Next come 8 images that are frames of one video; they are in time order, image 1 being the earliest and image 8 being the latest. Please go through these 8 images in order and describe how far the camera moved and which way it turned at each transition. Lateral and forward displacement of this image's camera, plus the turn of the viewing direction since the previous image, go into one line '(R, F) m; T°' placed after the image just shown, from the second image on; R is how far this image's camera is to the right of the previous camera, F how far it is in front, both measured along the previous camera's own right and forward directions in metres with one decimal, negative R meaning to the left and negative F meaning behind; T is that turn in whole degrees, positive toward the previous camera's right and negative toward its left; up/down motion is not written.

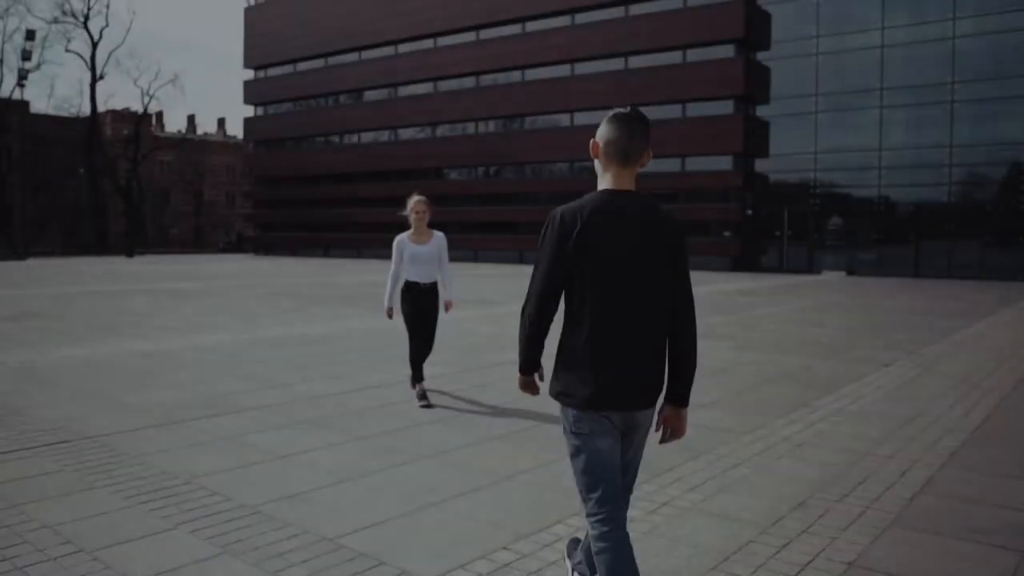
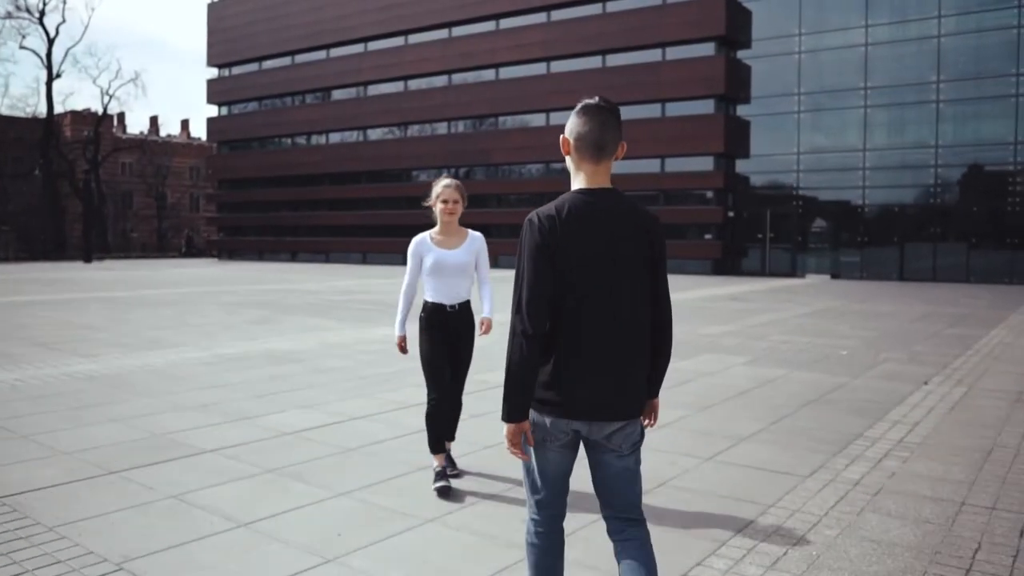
(-0.3, +1.2) m; +2°
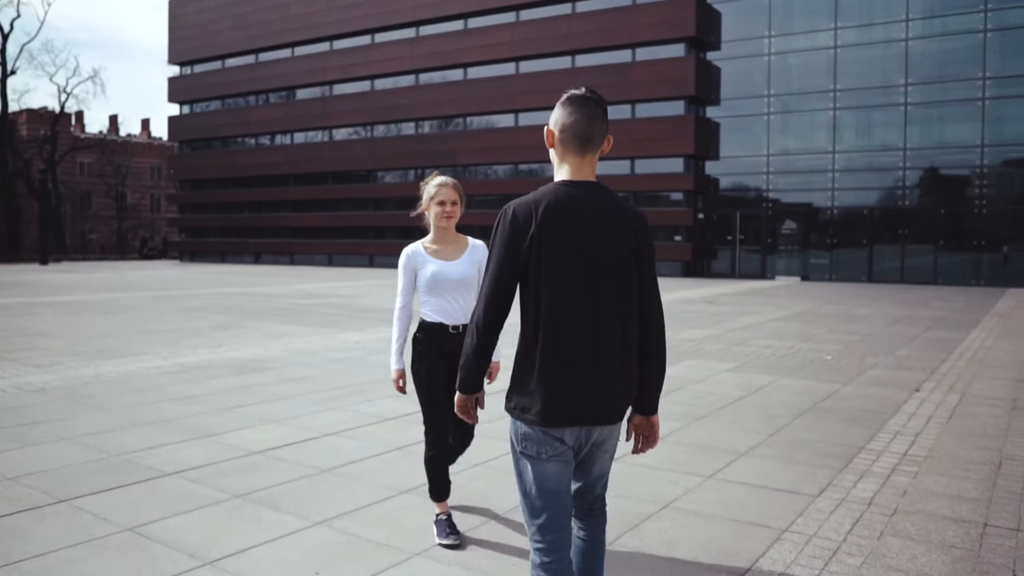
(-0.1, +0.4) m; +2°
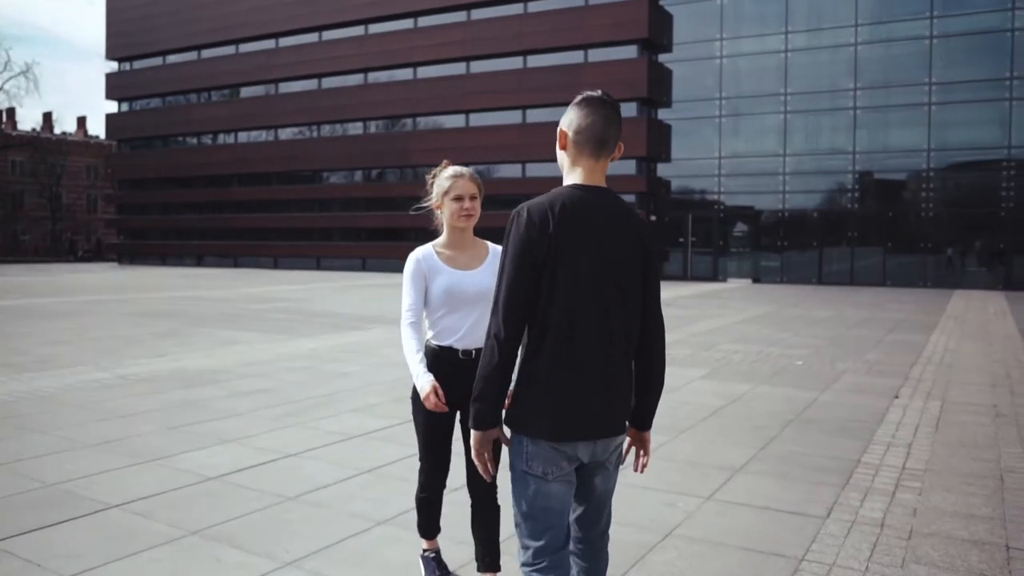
(-0.2, +0.5) m; +3°
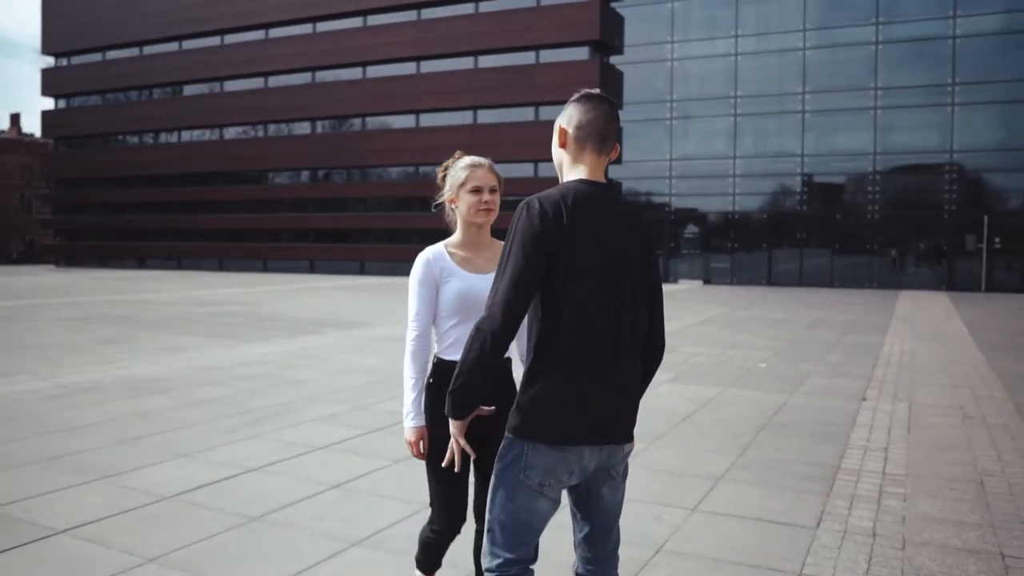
(-0.2, +0.3) m; +3°
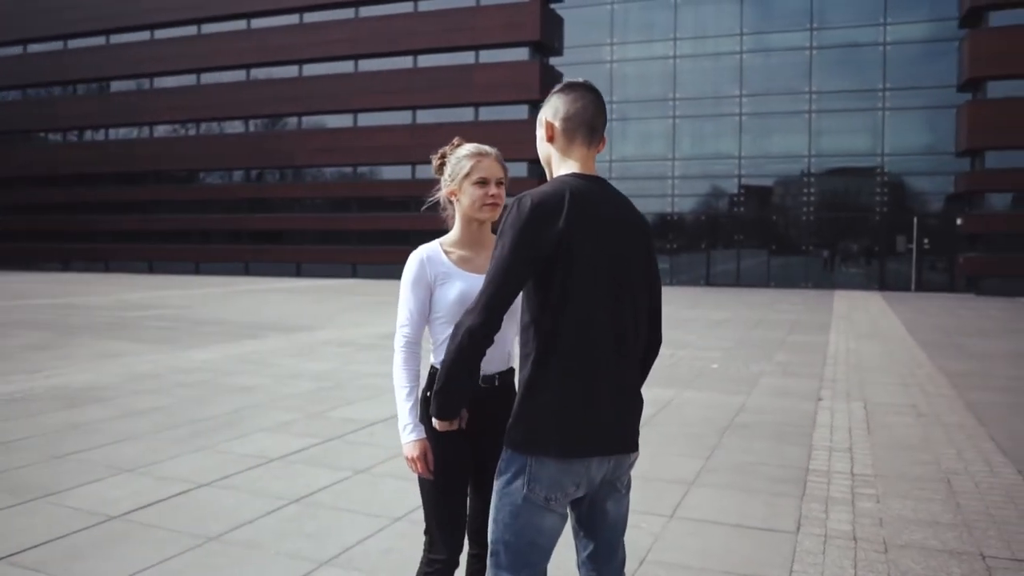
(-0.2, +0.2) m; +4°
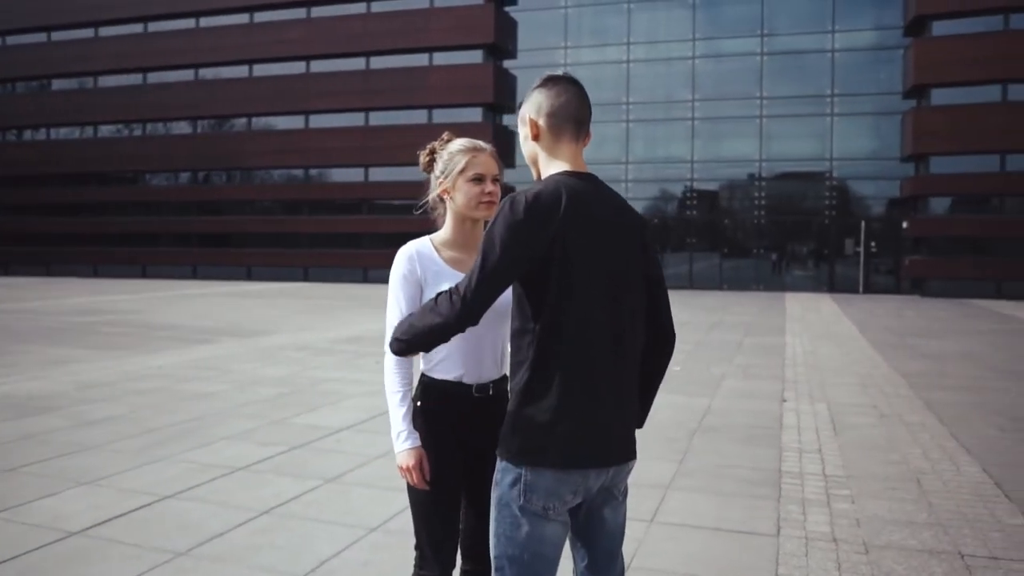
(-0.1, +0.1) m; +3°
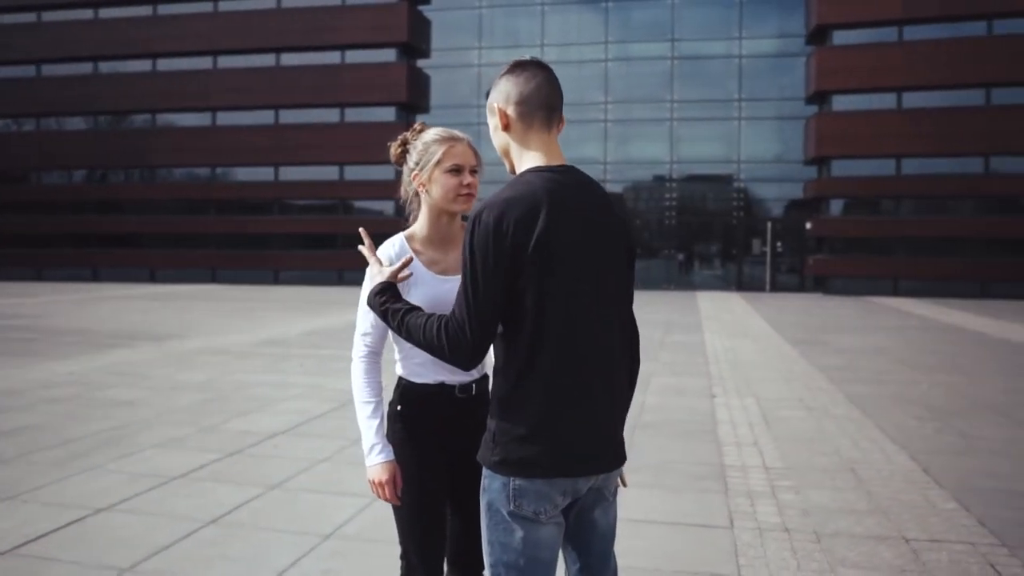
(-0.3, +0.1) m; +6°
